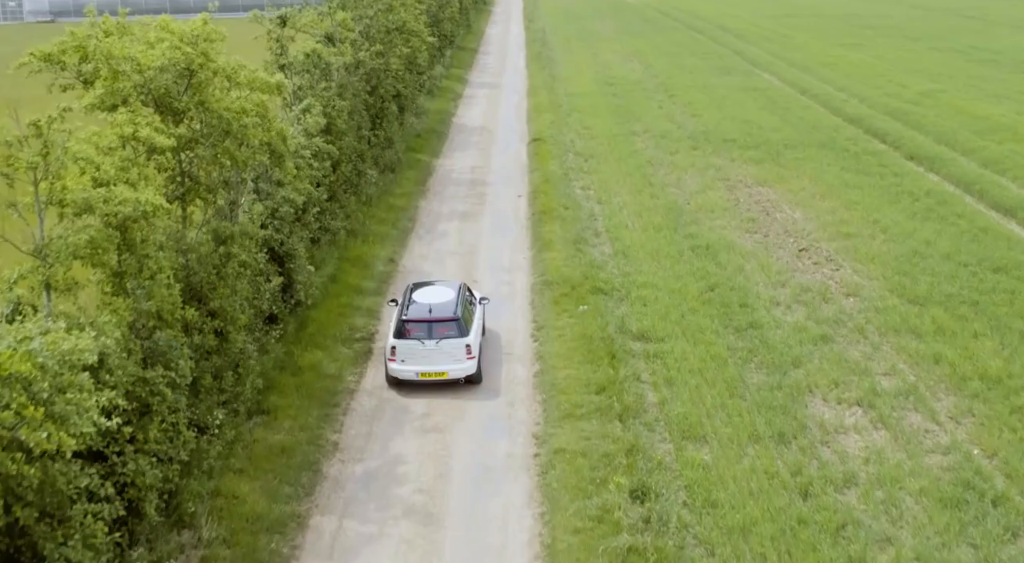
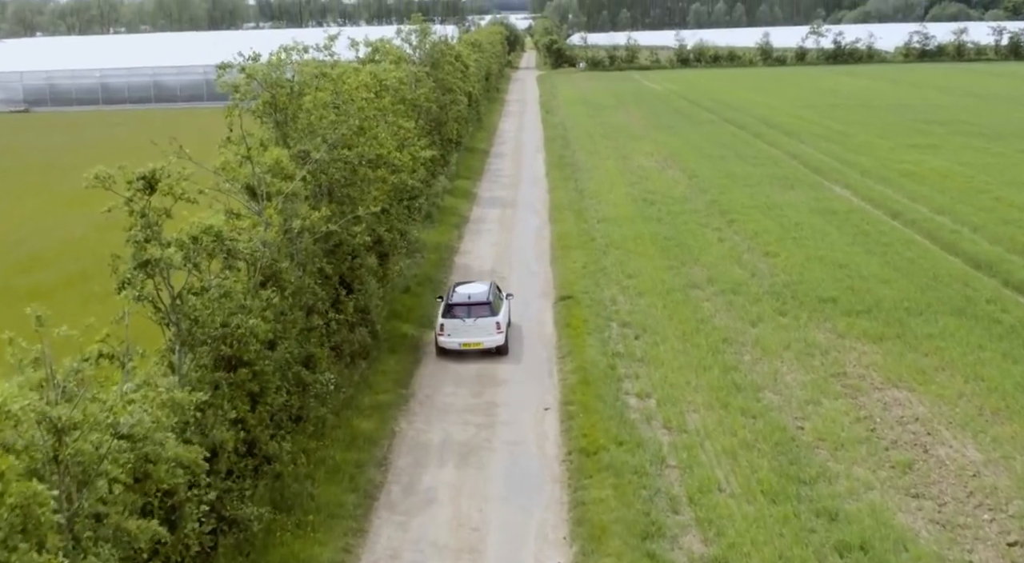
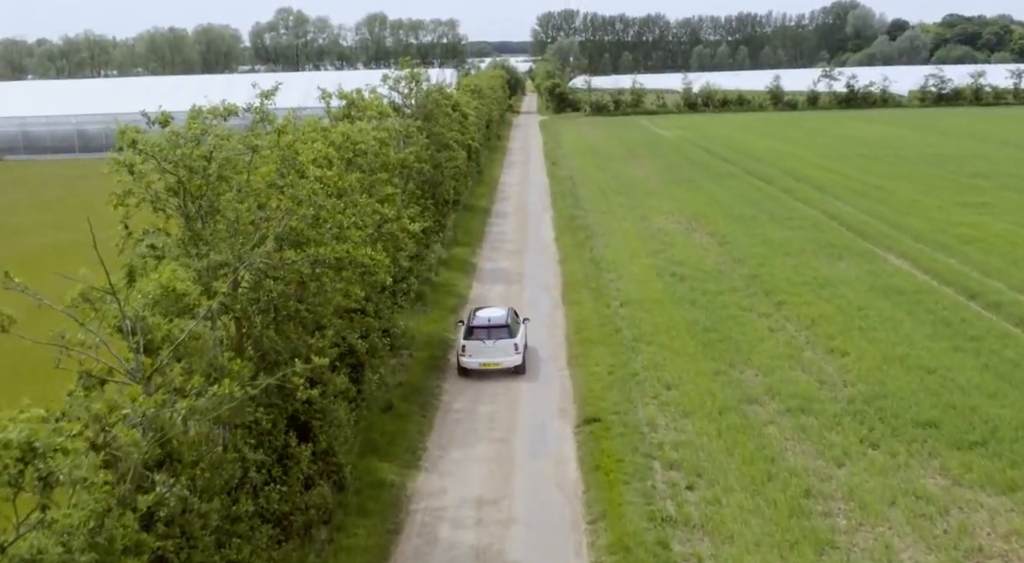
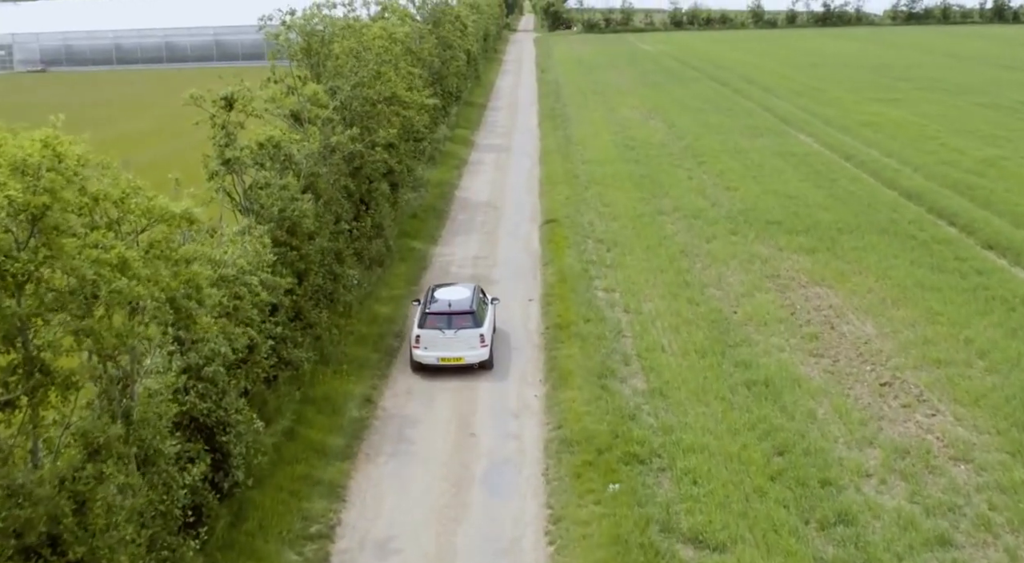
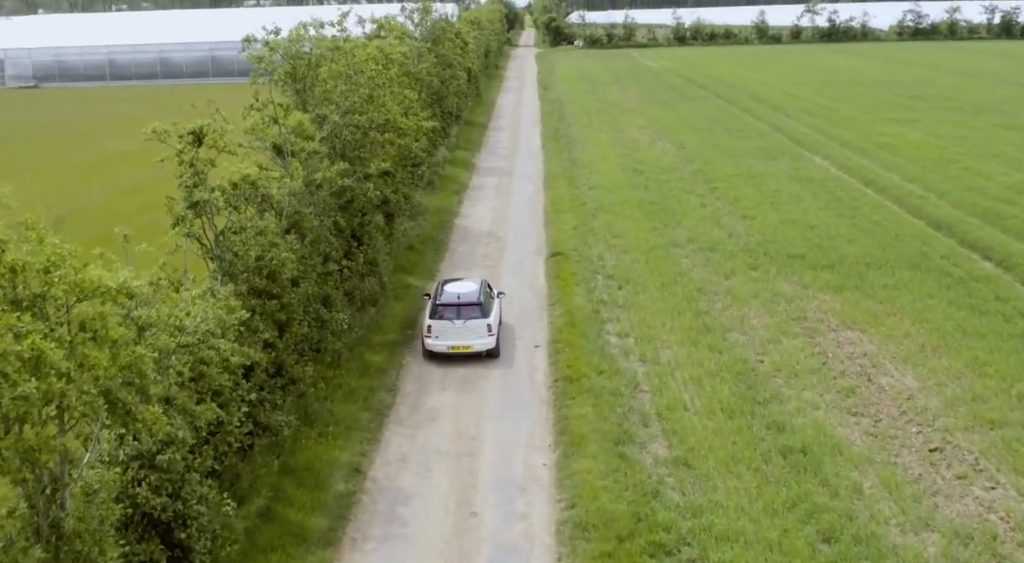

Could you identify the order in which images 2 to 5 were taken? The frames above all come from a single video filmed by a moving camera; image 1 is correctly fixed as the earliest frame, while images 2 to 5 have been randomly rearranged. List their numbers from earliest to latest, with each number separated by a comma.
4, 5, 2, 3
